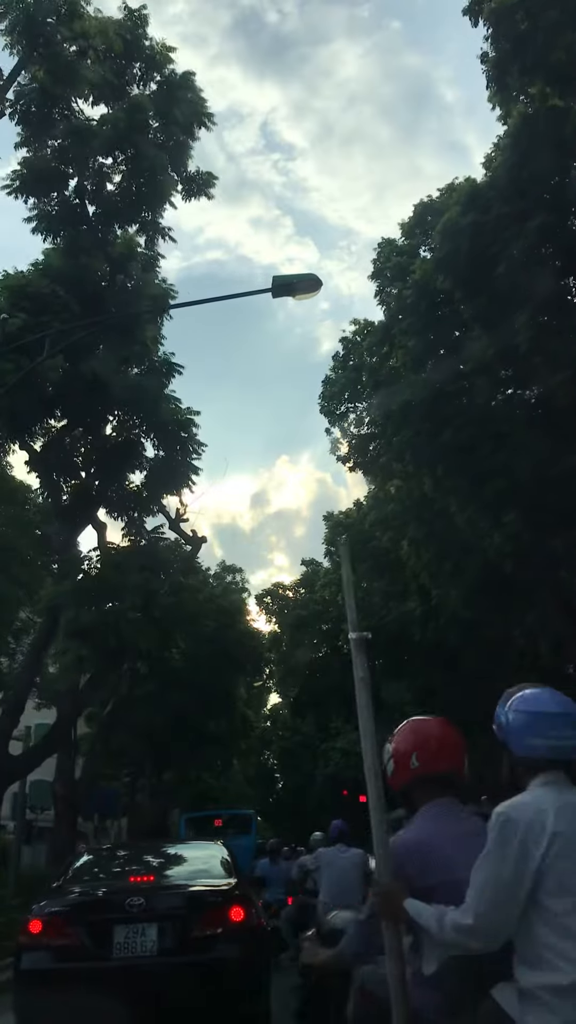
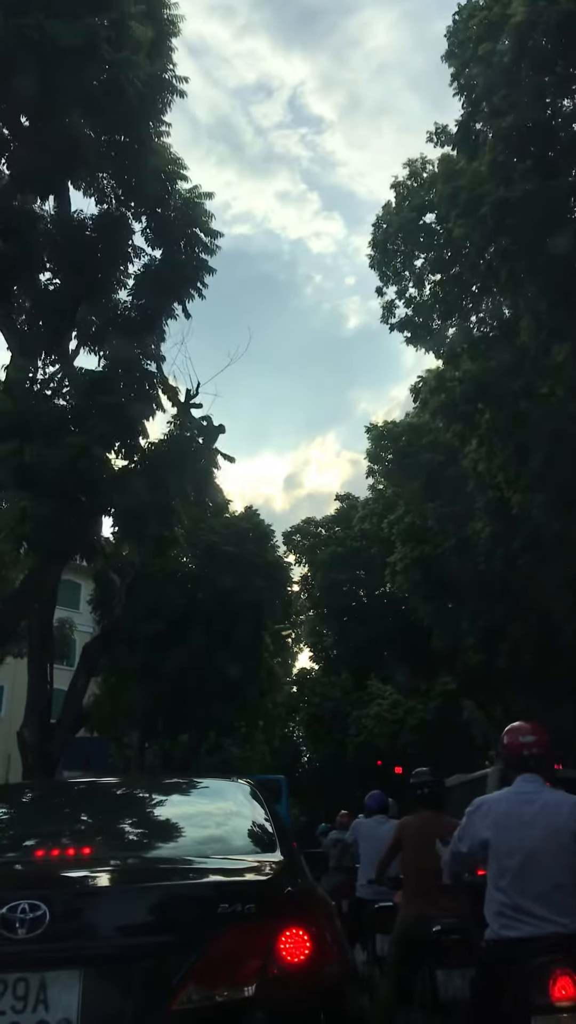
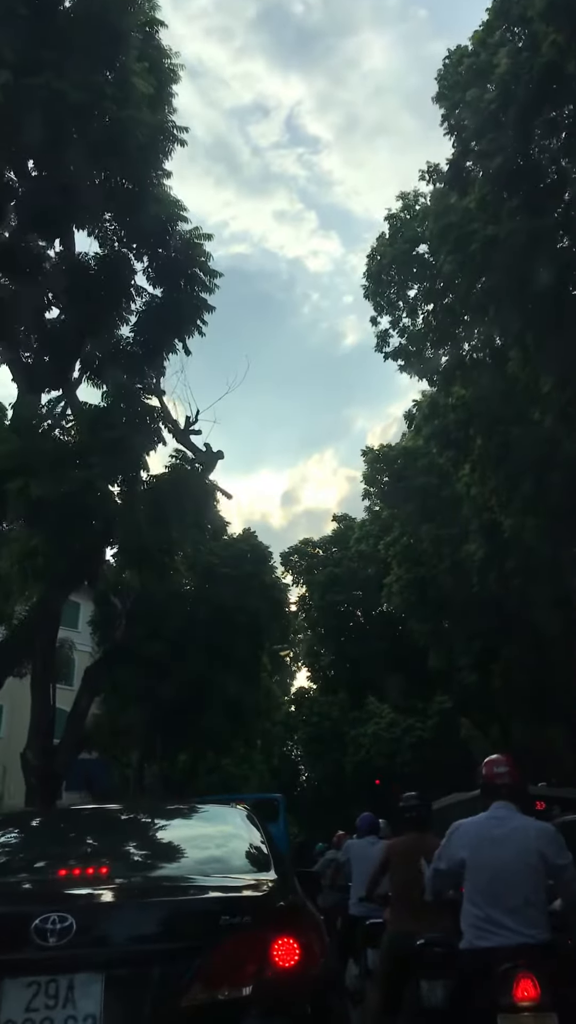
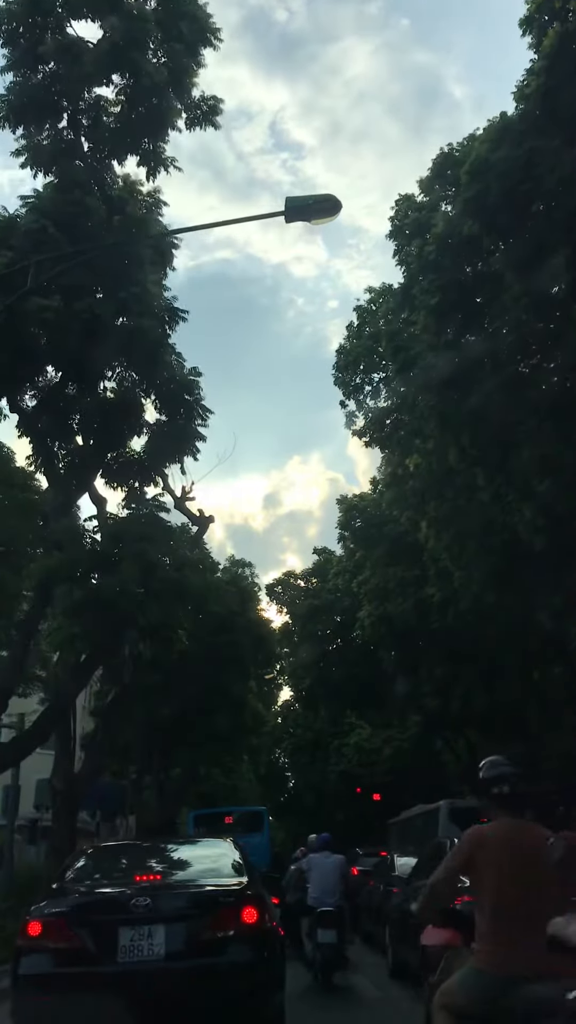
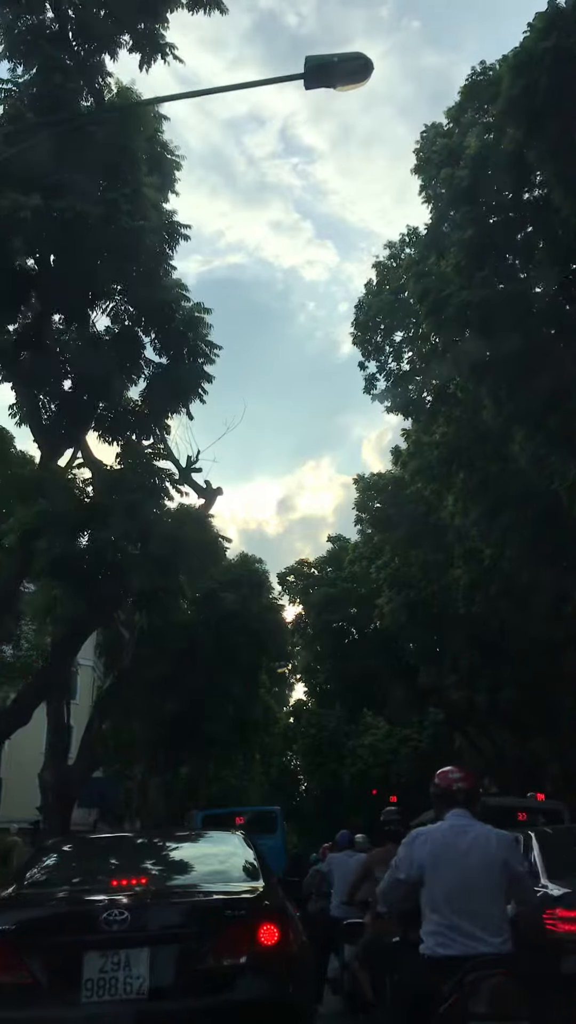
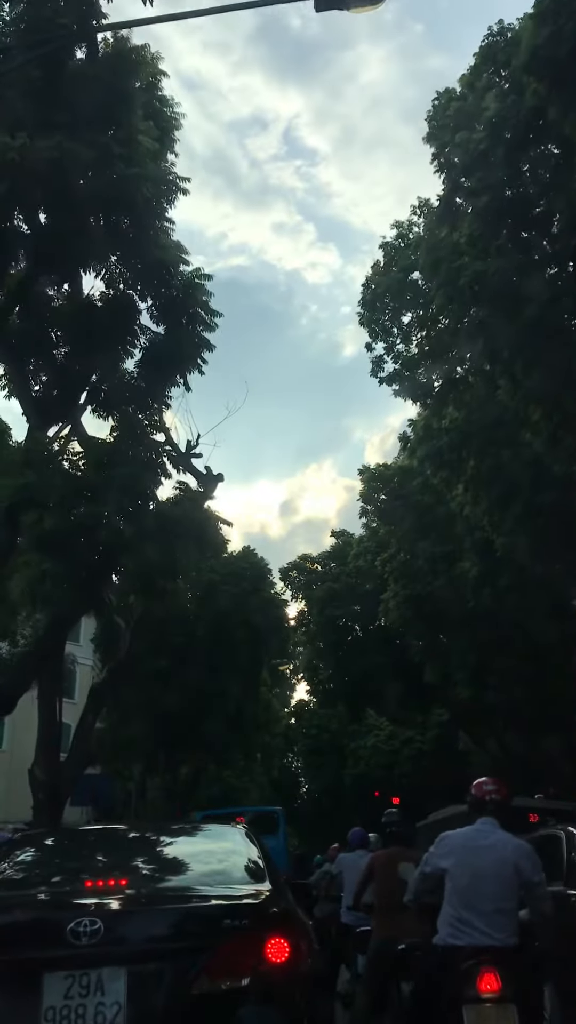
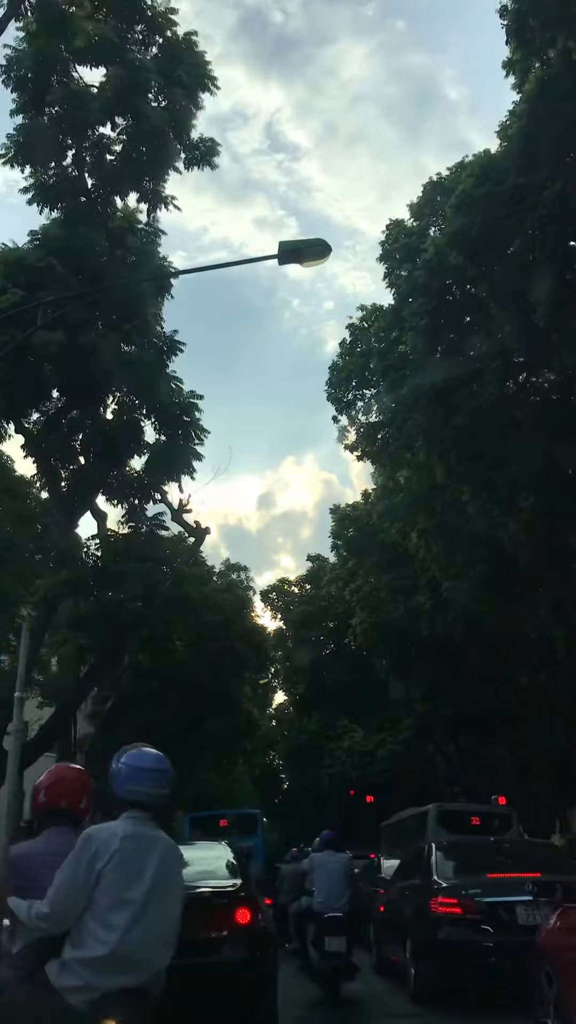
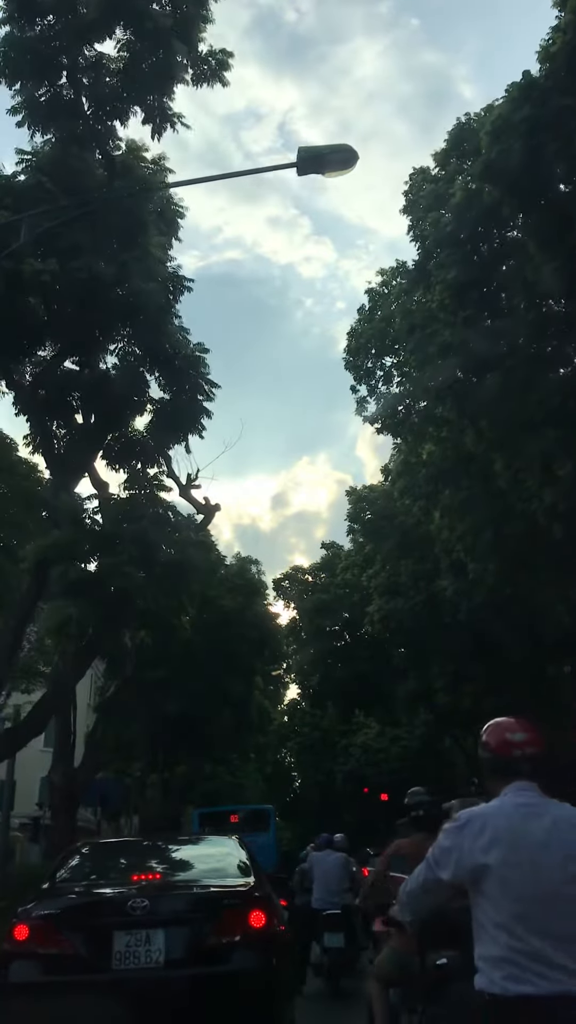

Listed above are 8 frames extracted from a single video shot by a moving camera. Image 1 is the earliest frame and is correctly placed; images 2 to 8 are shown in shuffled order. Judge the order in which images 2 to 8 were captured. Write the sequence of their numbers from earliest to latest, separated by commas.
7, 4, 8, 5, 6, 3, 2
